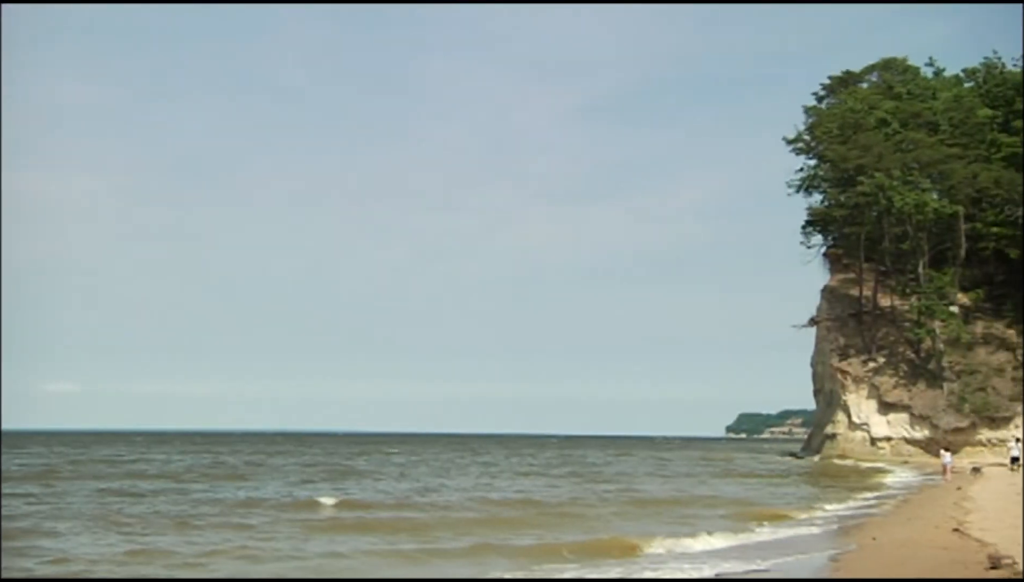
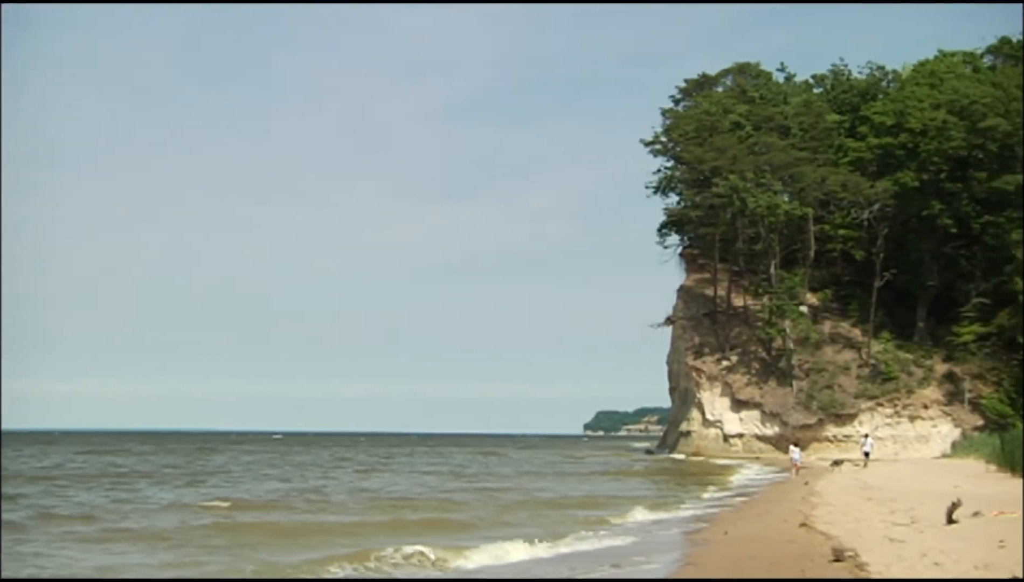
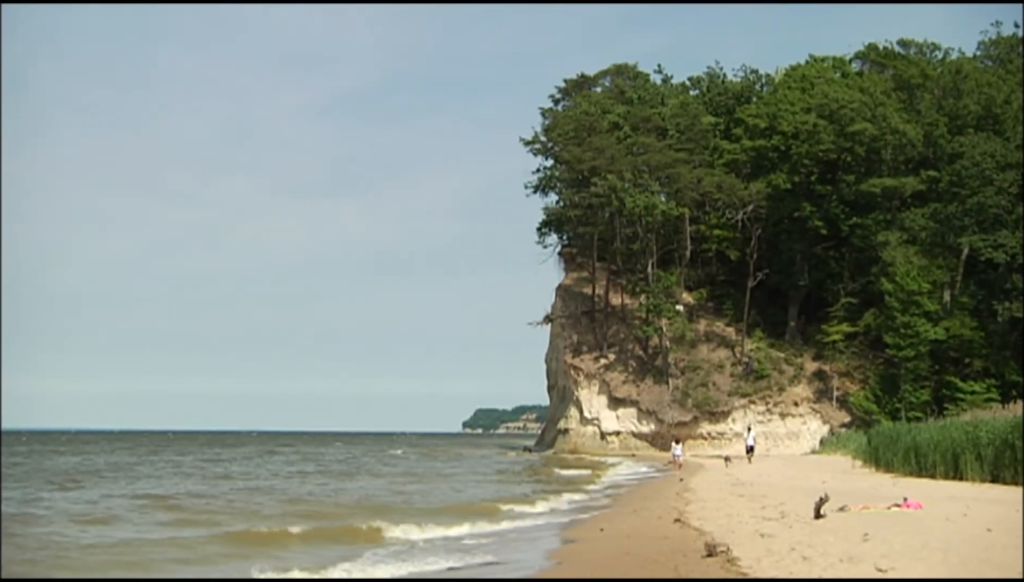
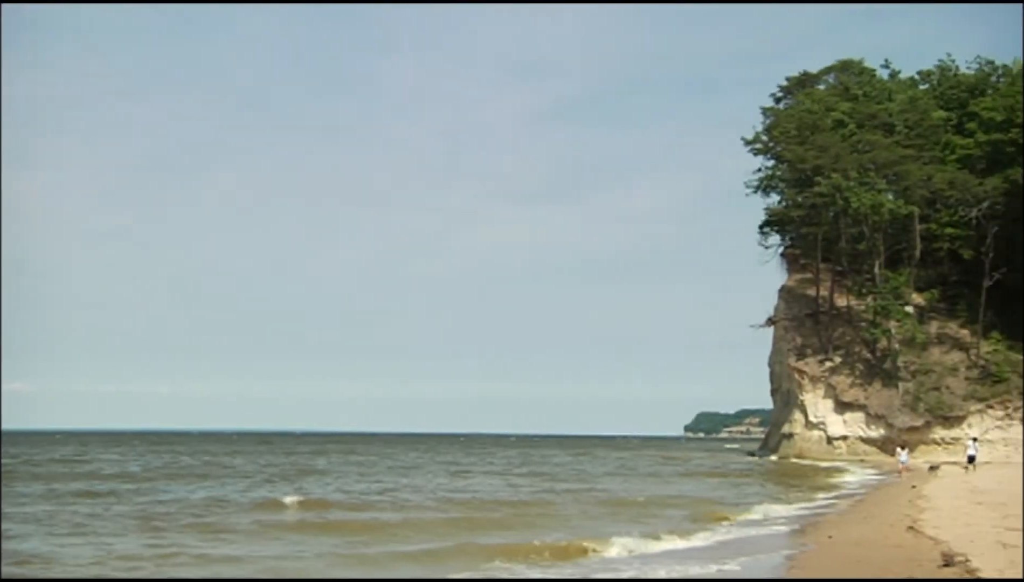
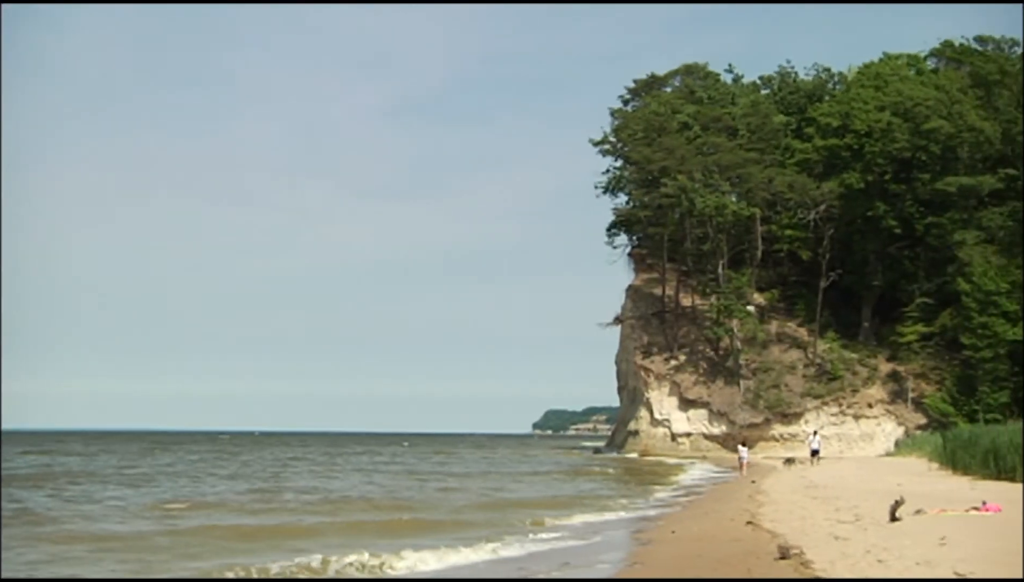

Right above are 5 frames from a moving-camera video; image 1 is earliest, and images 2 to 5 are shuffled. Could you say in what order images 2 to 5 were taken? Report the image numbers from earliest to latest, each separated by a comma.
4, 2, 5, 3
